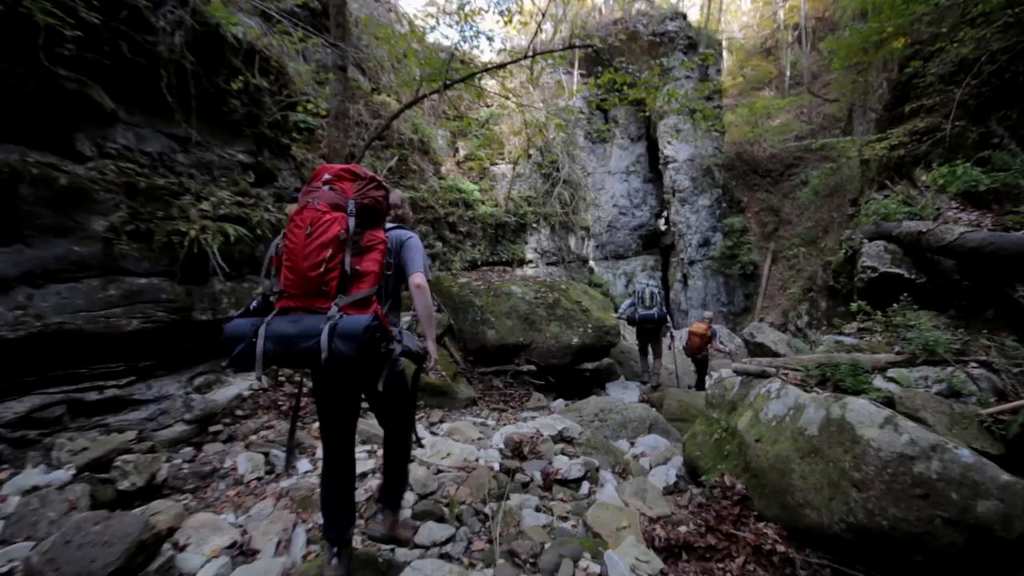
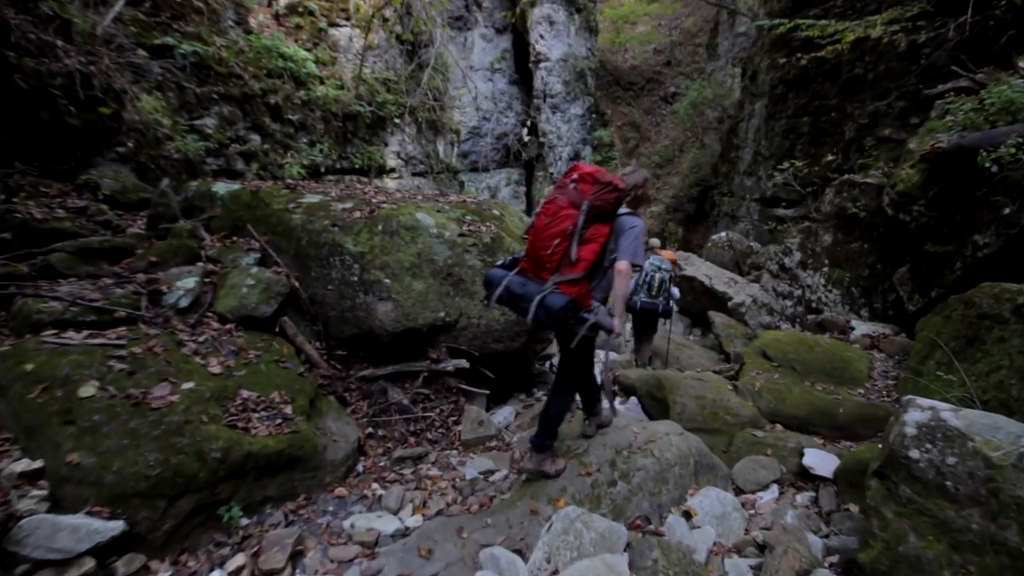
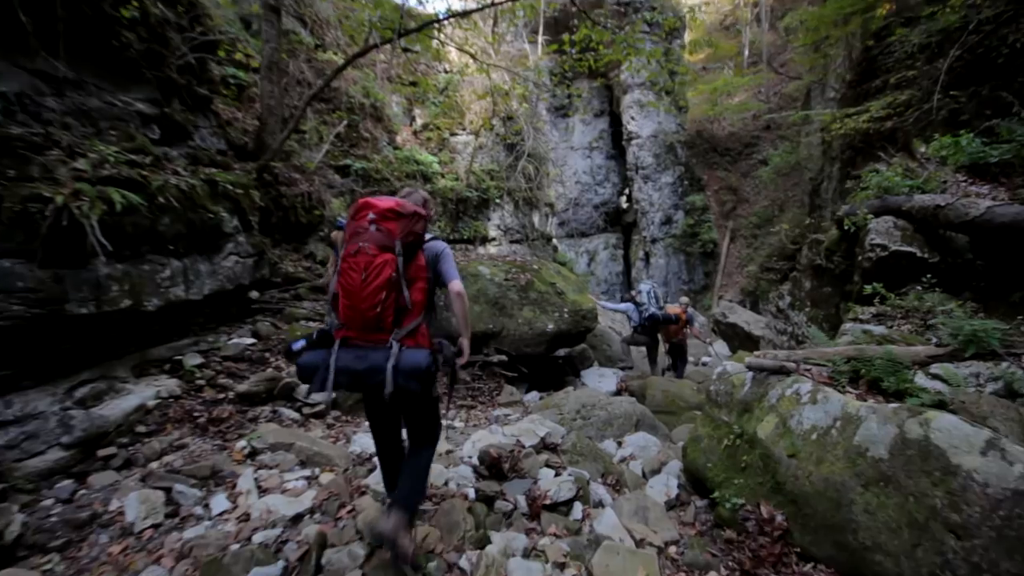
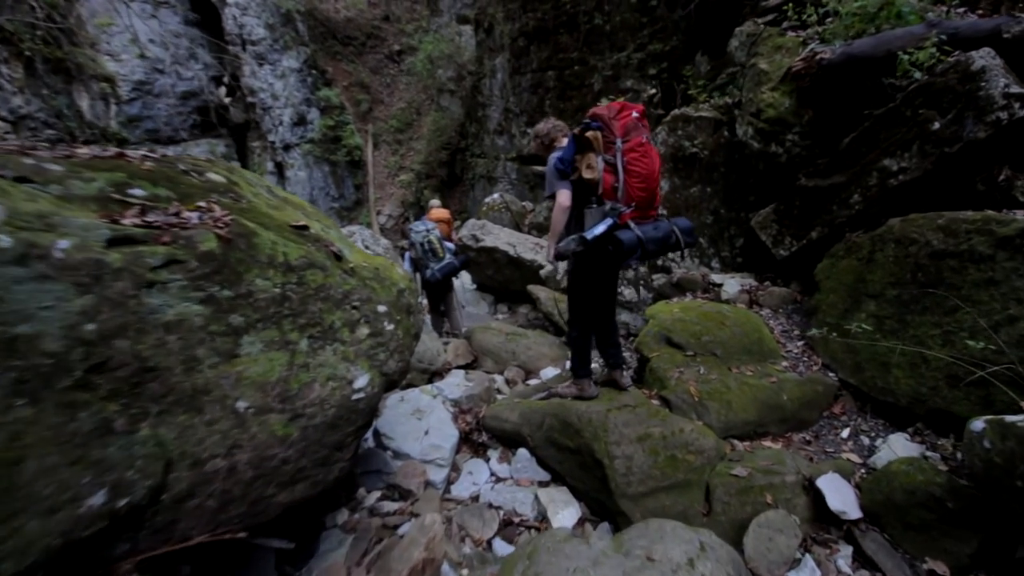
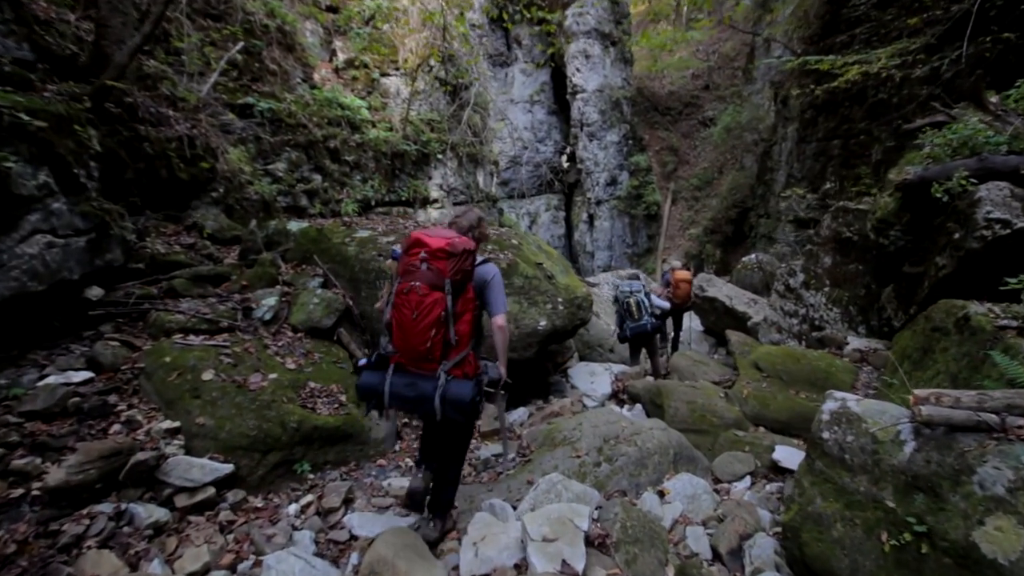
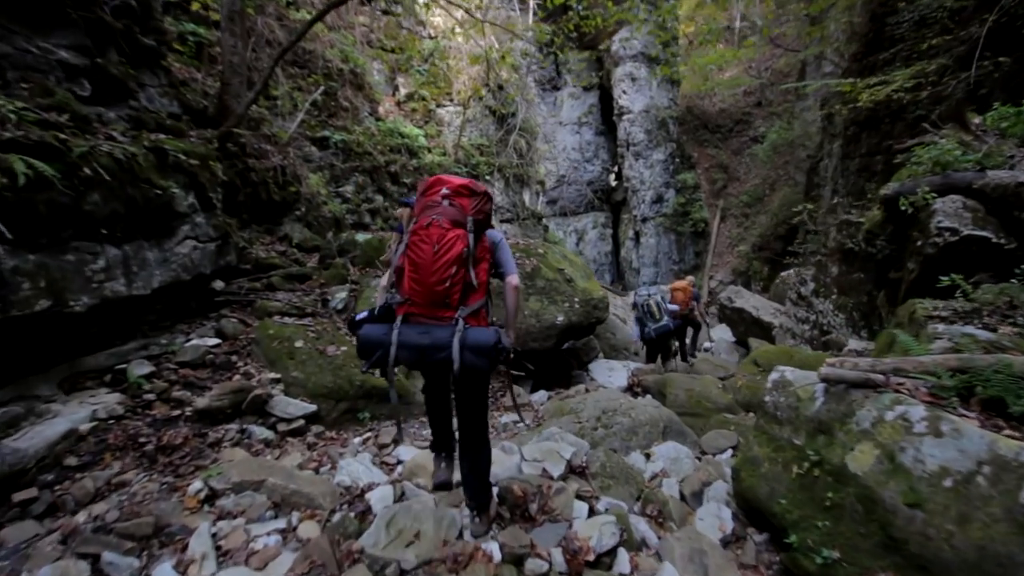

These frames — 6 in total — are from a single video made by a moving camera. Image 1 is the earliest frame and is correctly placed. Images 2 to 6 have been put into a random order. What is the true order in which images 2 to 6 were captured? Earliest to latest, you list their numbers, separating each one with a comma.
3, 6, 5, 2, 4
